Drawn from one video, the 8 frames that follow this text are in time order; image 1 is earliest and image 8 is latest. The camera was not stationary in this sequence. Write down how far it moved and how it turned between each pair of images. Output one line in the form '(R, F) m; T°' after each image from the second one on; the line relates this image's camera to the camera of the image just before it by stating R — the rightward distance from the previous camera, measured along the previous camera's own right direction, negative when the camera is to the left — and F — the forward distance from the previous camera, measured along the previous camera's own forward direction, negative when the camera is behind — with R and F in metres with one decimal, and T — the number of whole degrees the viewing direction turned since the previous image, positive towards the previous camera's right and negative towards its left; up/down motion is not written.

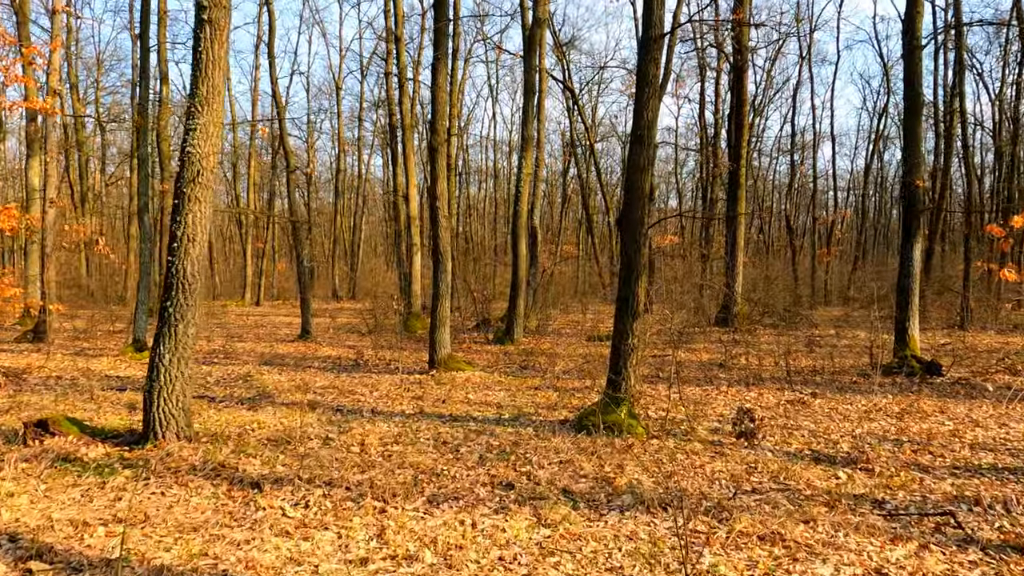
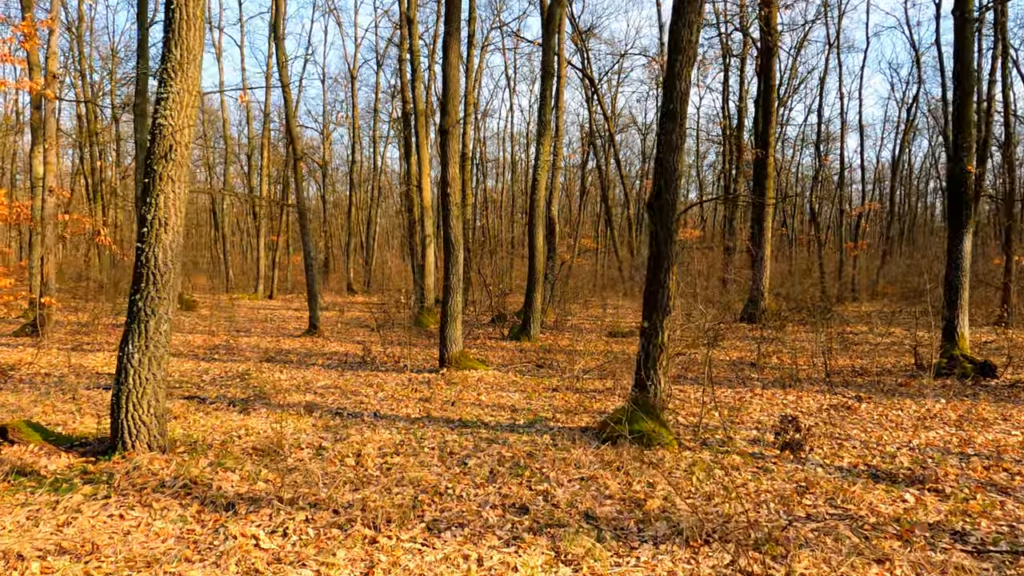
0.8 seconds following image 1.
(0.0, +0.6) m; -1°
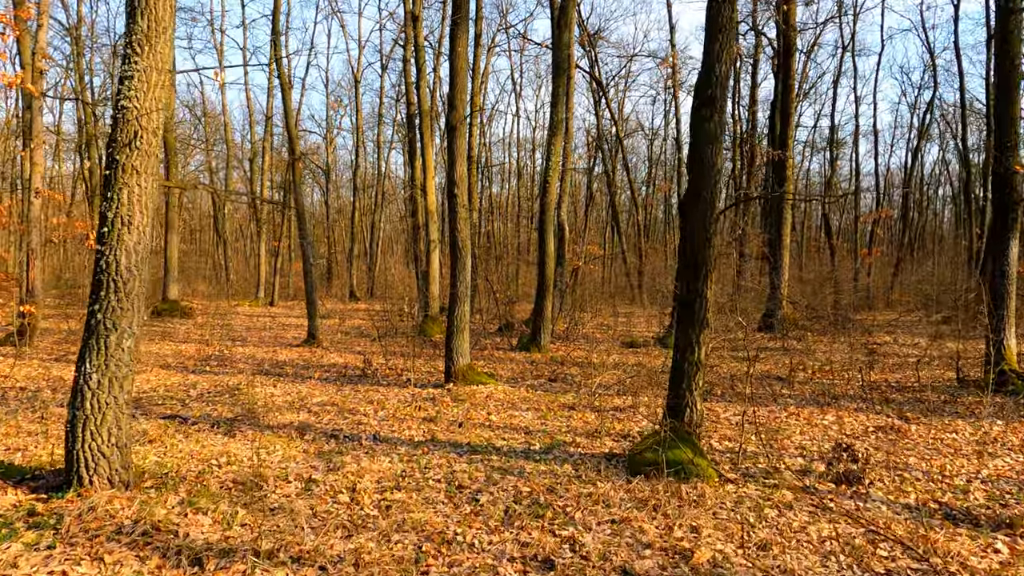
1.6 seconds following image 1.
(-0.1, +0.6) m; 0°
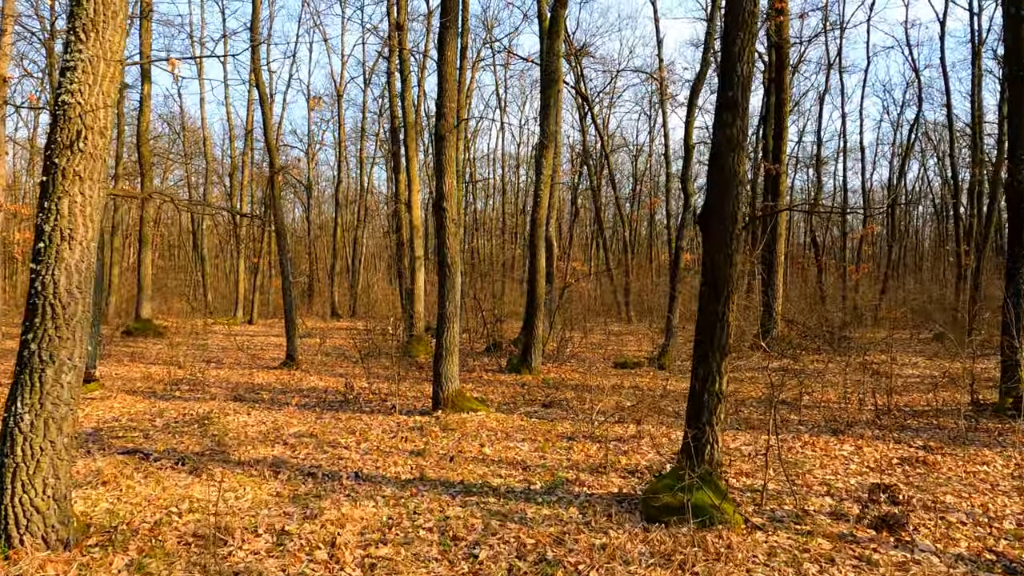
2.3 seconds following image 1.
(-0.1, +0.5) m; +1°
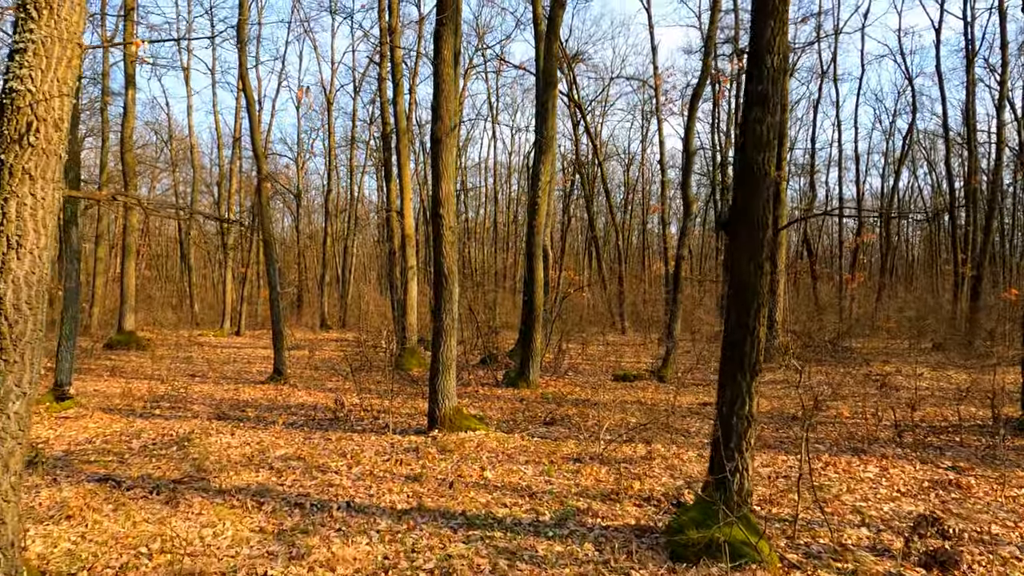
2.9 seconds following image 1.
(-0.1, +0.4) m; +1°
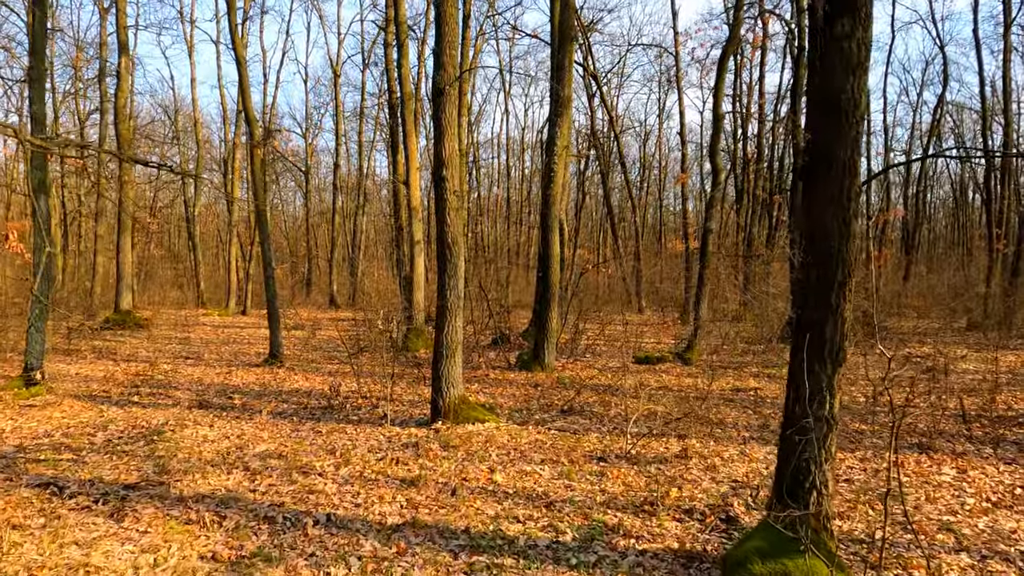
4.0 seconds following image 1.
(0.0, +0.9) m; -1°
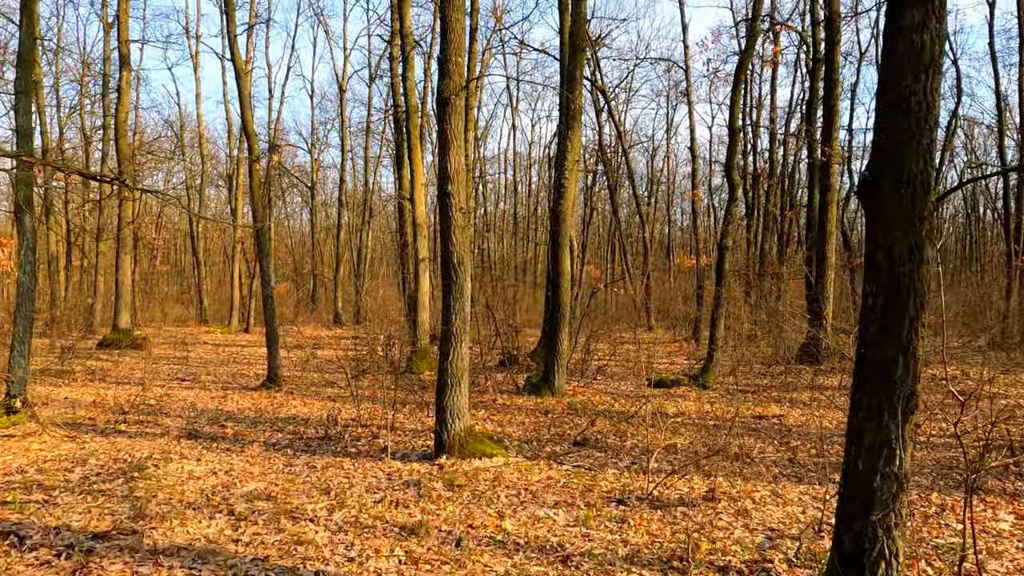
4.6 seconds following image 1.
(0.0, +0.4) m; 0°
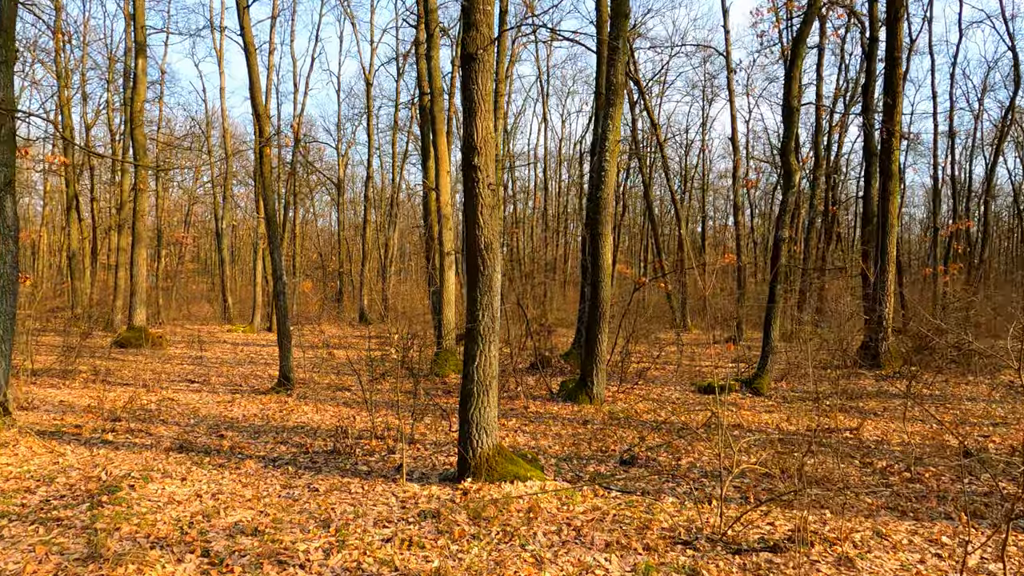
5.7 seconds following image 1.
(-0.1, +0.9) m; -2°
